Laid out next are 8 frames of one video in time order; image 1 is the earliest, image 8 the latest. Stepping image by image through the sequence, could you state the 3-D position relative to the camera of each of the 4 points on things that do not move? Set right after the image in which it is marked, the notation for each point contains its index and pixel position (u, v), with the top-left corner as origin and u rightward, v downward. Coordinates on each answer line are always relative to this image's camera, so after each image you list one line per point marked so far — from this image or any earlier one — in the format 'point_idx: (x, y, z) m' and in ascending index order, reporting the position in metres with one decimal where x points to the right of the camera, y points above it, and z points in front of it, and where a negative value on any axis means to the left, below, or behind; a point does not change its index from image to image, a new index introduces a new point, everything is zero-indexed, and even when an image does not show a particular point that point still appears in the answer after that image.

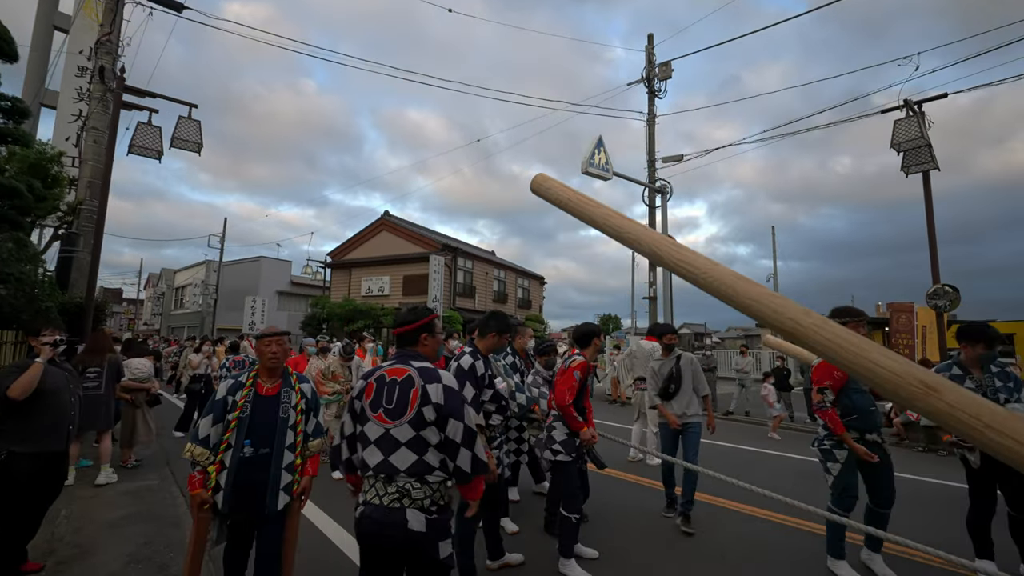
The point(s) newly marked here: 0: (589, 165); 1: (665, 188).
0: (+2.4, +3.8, +14.4) m
1: (+5.3, +3.6, +16.7) m
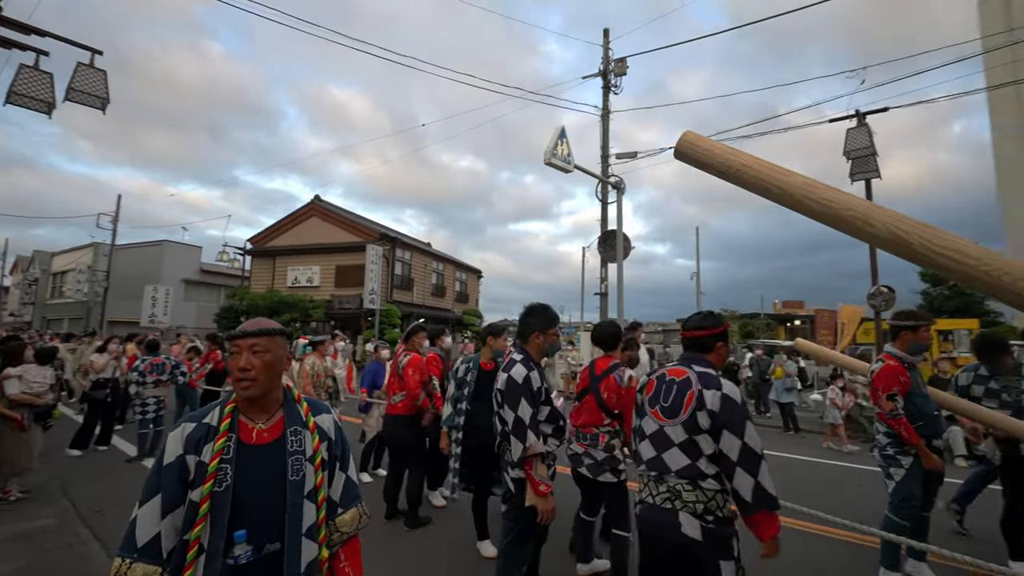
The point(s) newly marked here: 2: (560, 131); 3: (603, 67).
0: (+1.2, +4.0, +13.9) m
1: (+3.8, +3.7, +16.6) m
2: (+1.5, +4.8, +14.5) m
3: (+3.5, +8.5, +18.1) m
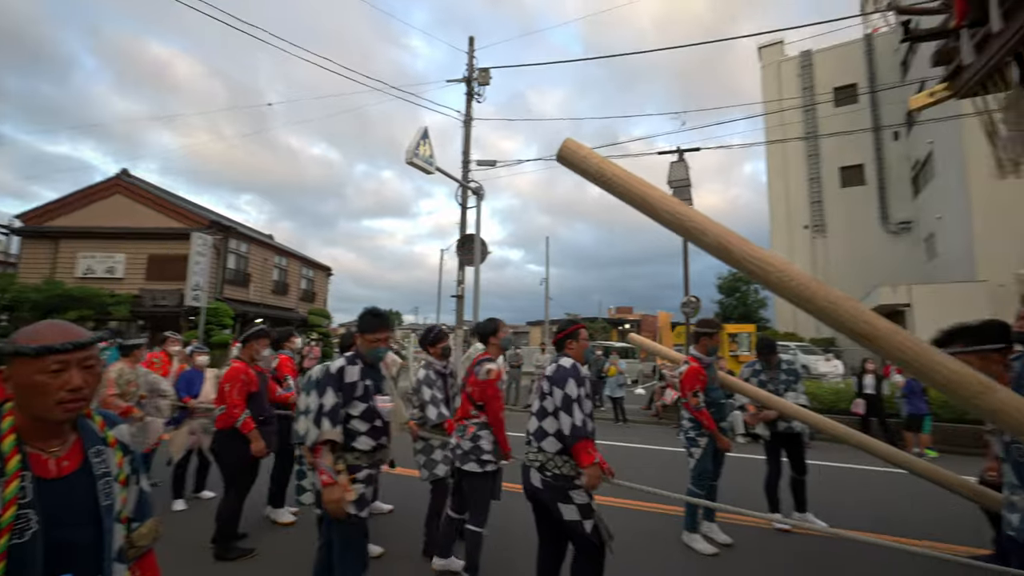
0: (-2.9, +3.9, +13.8) m
1: (-1.2, +3.6, +17.1) m
2: (-2.7, +4.8, +14.4) m
3: (-1.7, +8.4, +18.4) m
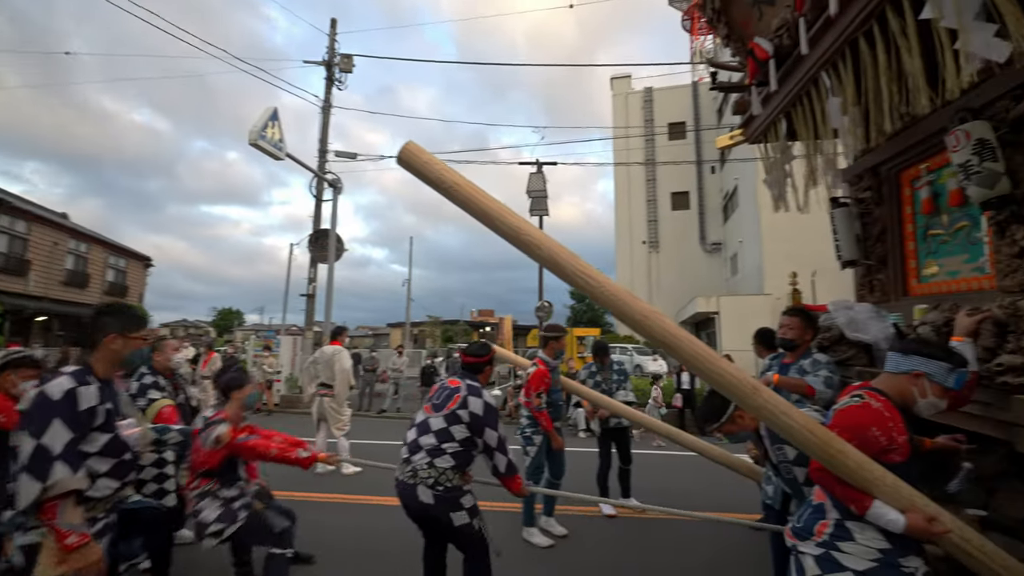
0: (-6.6, +4.0, +12.3) m
1: (-6.0, +3.6, +16.0) m
2: (-6.6, +4.9, +13.0) m
3: (-6.7, +8.4, +17.2) m
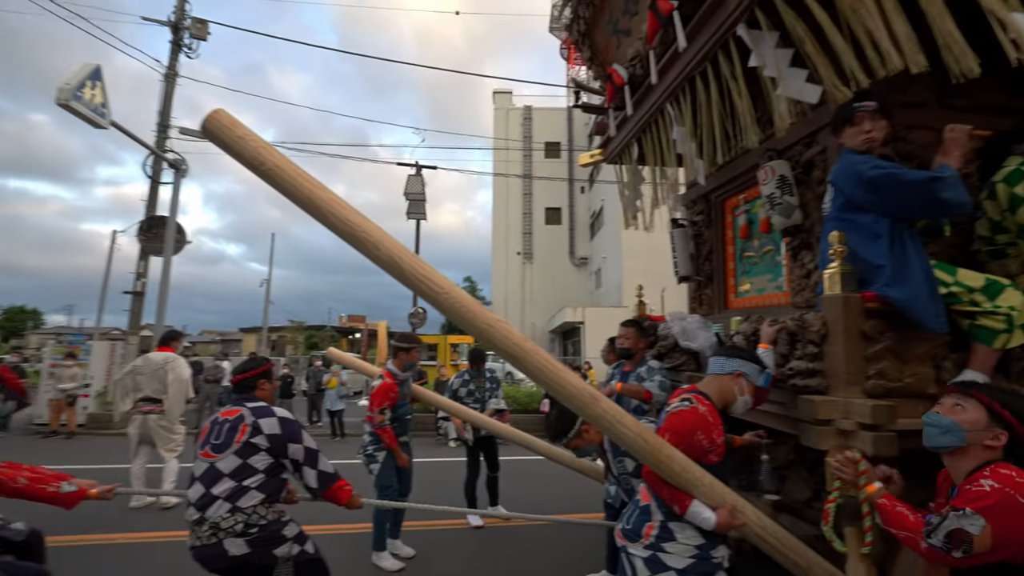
0: (-9.5, +4.1, +10.2) m
1: (-9.9, +3.7, +13.9) m
2: (-9.7, +5.0, +10.8) m
3: (-10.7, +8.5, +14.9) m
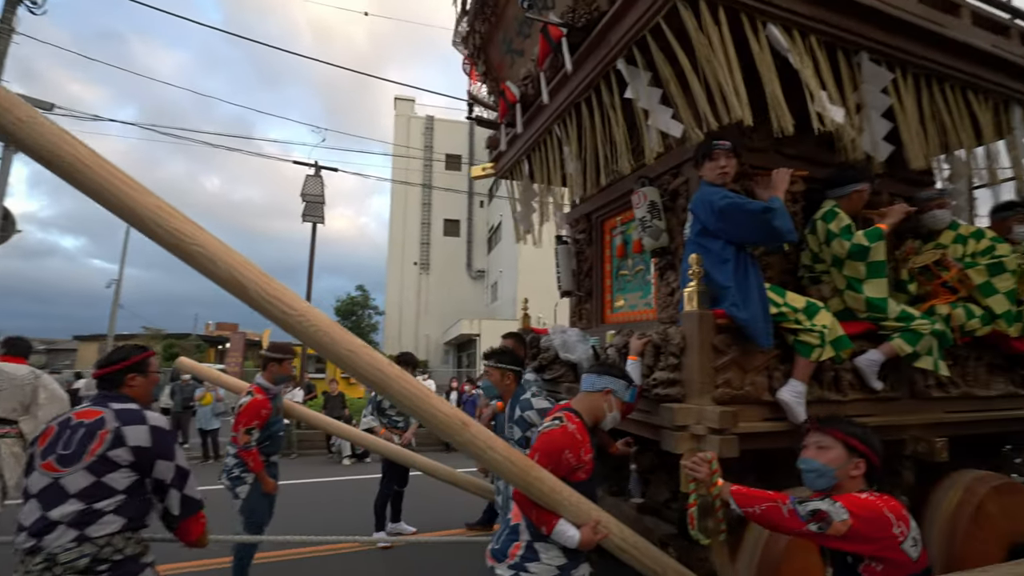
0: (-11.5, +4.3, +7.9) m
1: (-12.6, +3.7, +11.4) m
2: (-11.7, +5.1, +8.5) m
3: (-13.5, +8.6, +12.4) m
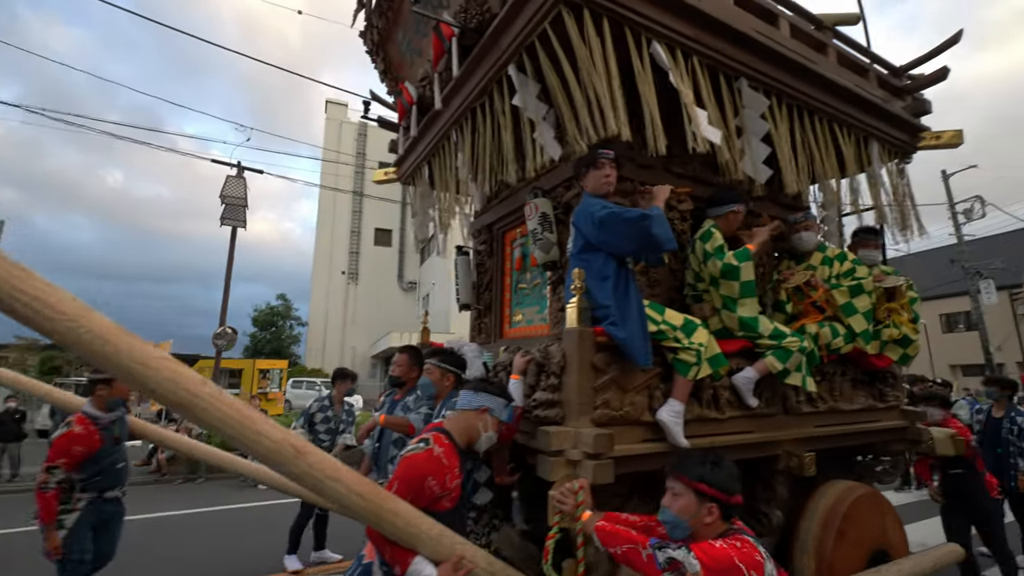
0: (-12.6, +4.3, +6.1) m
1: (-14.3, +3.7, +9.4) m
2: (-12.9, +5.2, +6.7) m
3: (-15.2, +8.6, +10.4) m
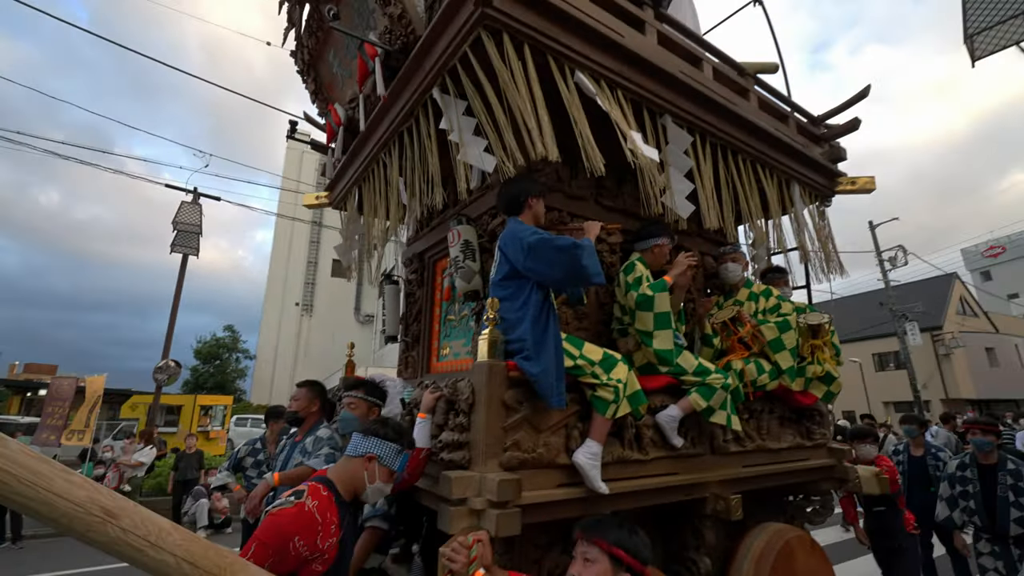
0: (-13.3, +4.2, +5.2) m
1: (-15.2, +3.4, +8.3) m
2: (-13.6, +5.0, +5.8) m
3: (-16.1, +8.2, +9.6) m
